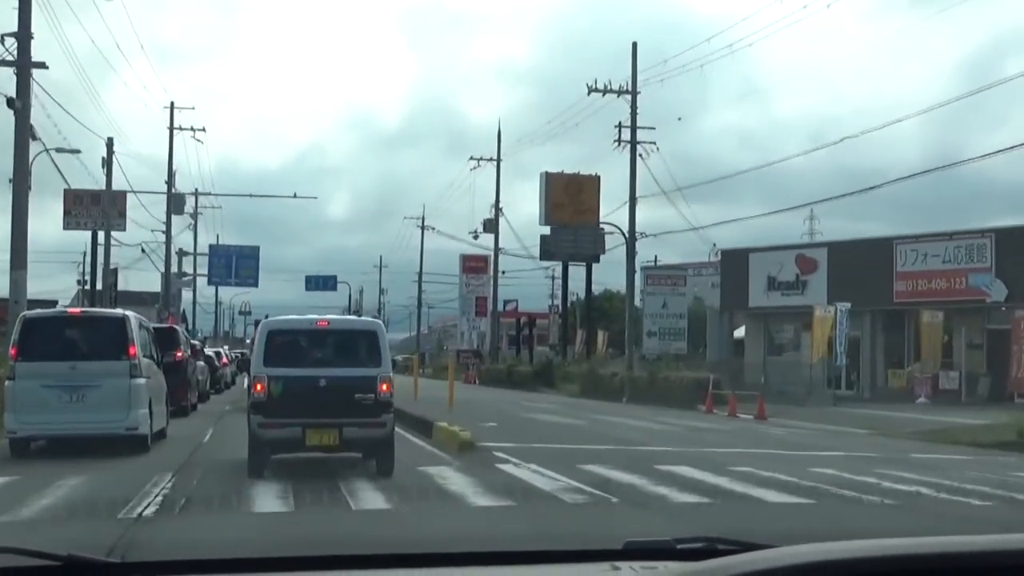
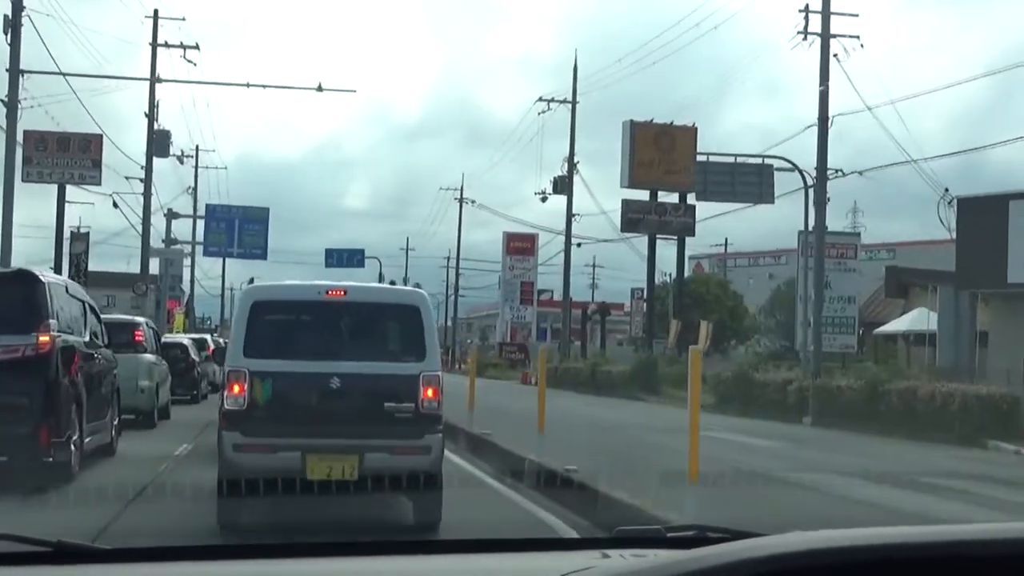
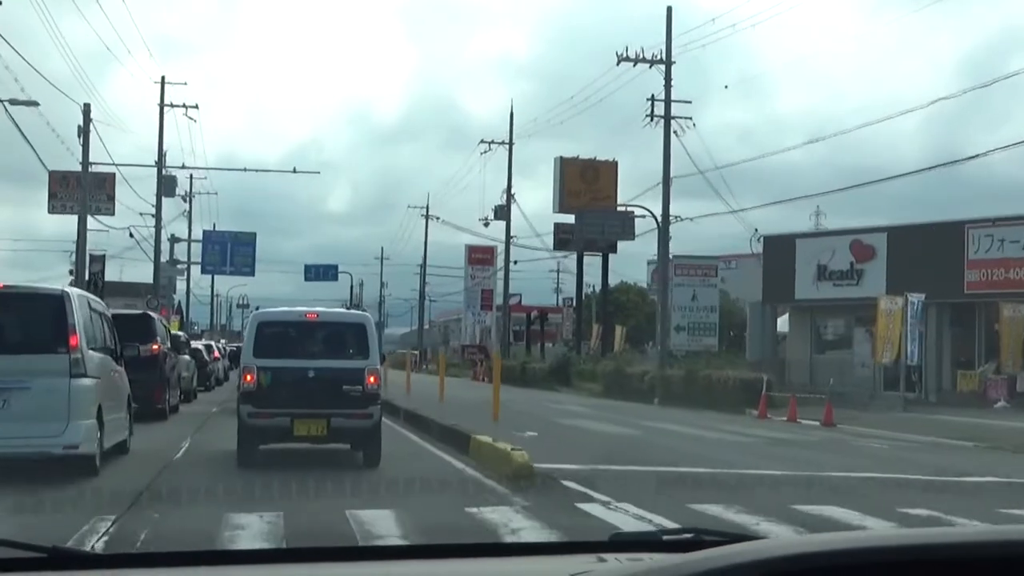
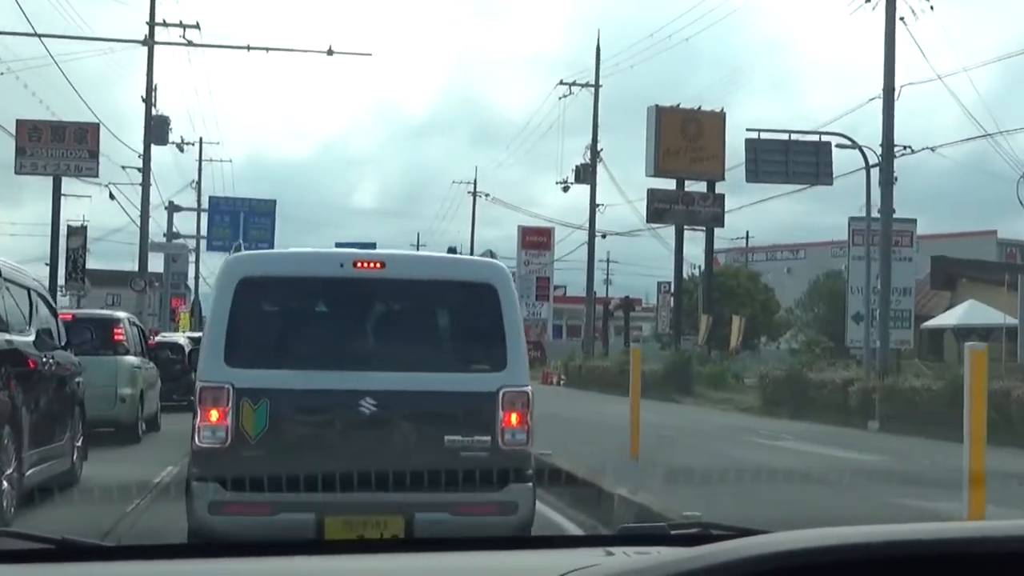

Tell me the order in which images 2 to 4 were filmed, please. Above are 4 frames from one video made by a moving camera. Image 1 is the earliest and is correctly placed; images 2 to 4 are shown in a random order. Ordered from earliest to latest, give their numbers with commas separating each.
3, 2, 4
